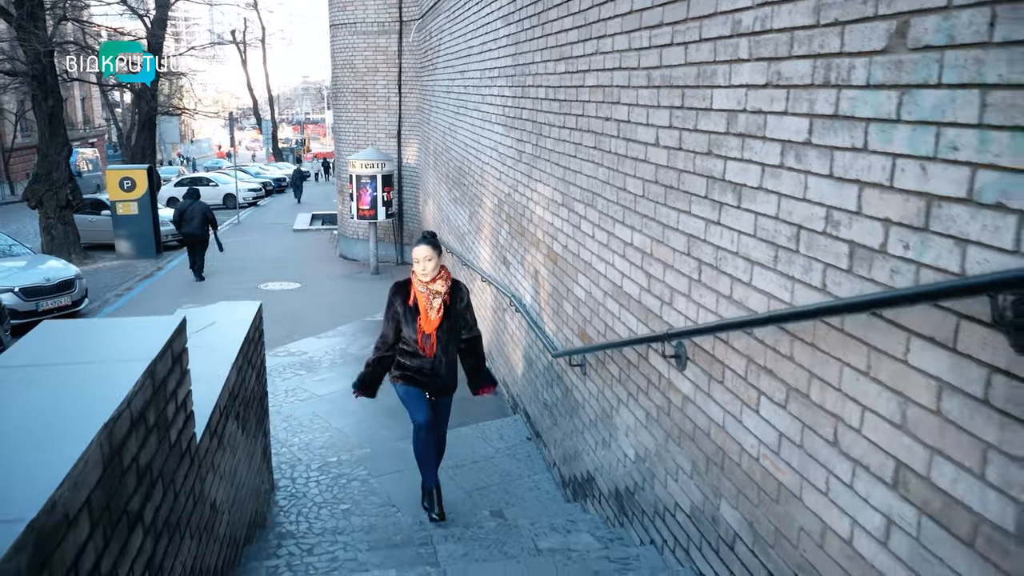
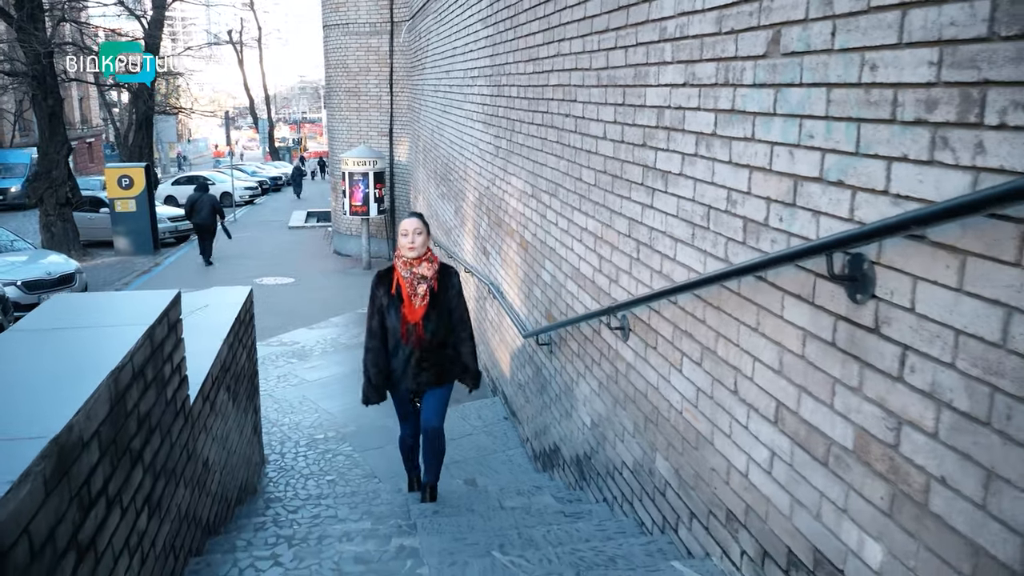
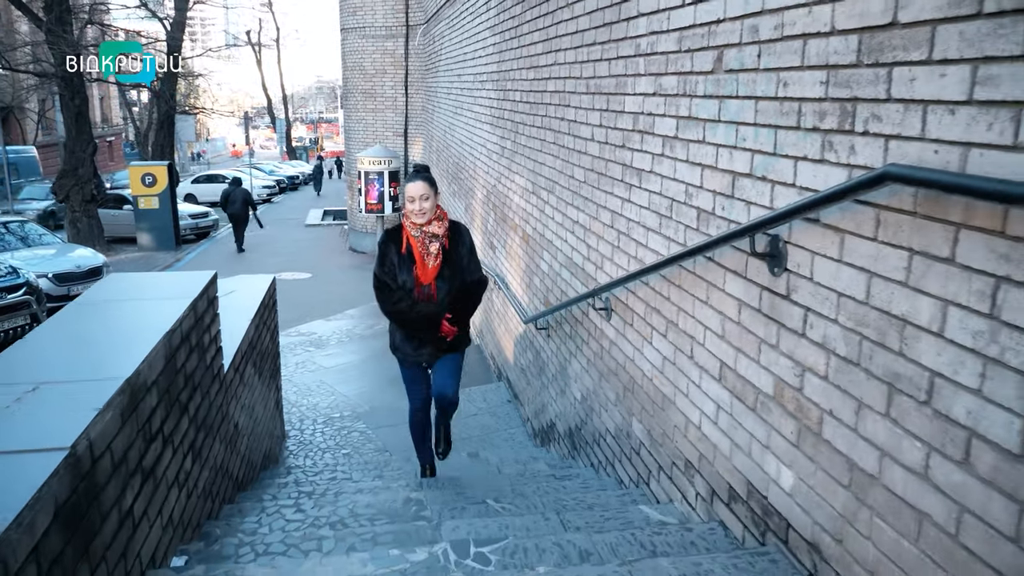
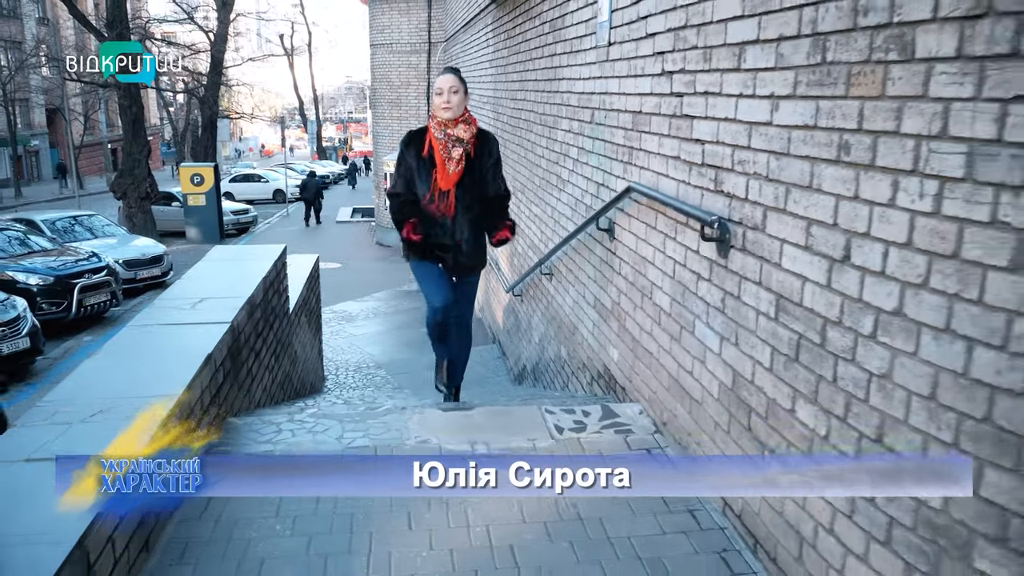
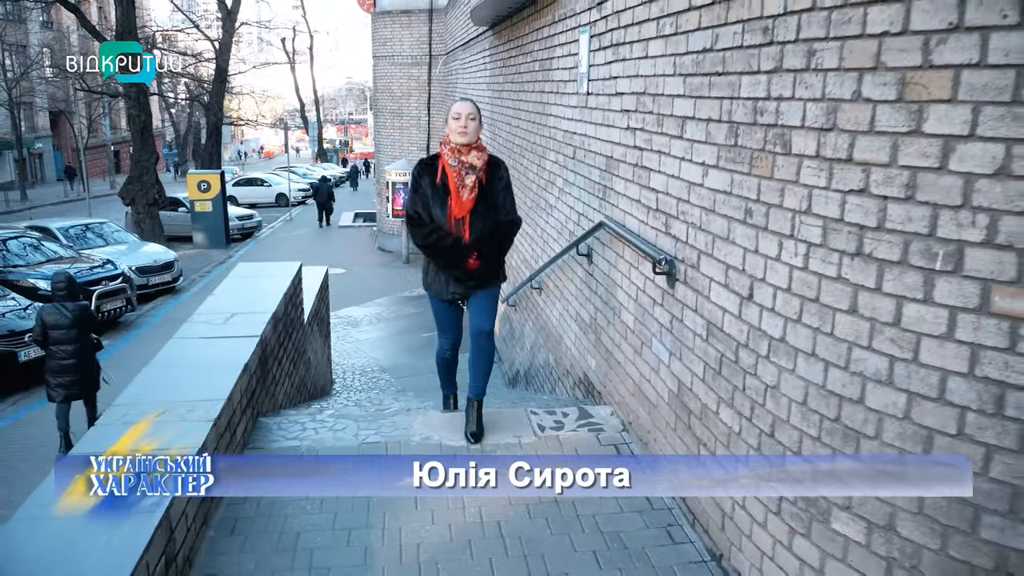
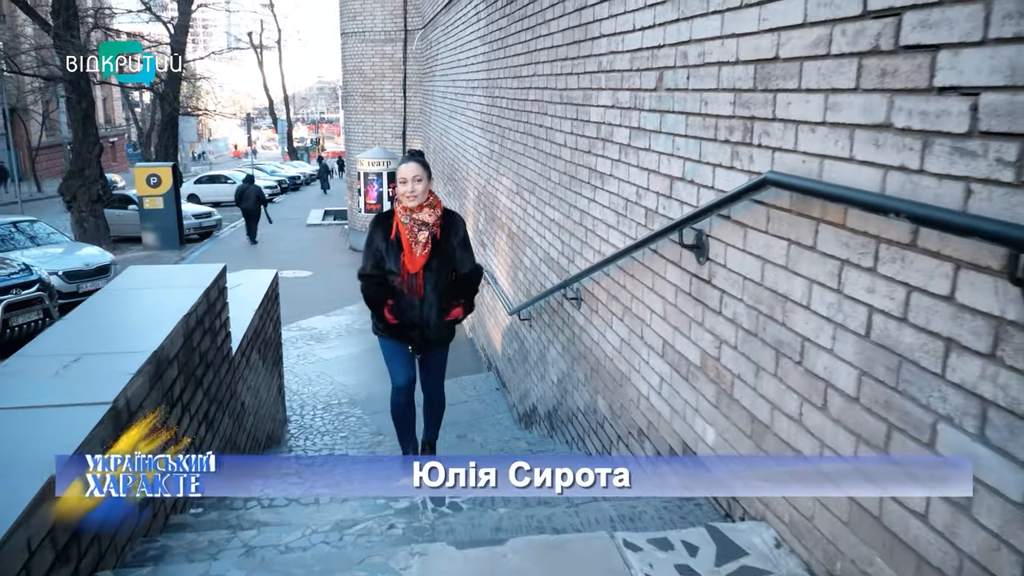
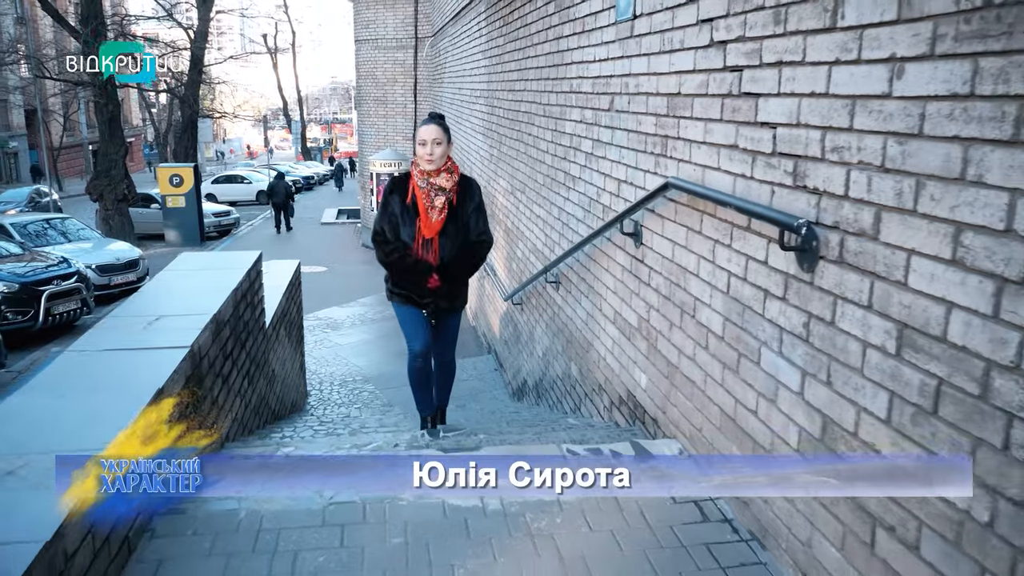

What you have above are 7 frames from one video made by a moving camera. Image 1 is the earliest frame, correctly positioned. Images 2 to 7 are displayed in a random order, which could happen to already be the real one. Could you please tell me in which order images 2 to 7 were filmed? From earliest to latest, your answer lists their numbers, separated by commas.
2, 3, 6, 7, 4, 5
